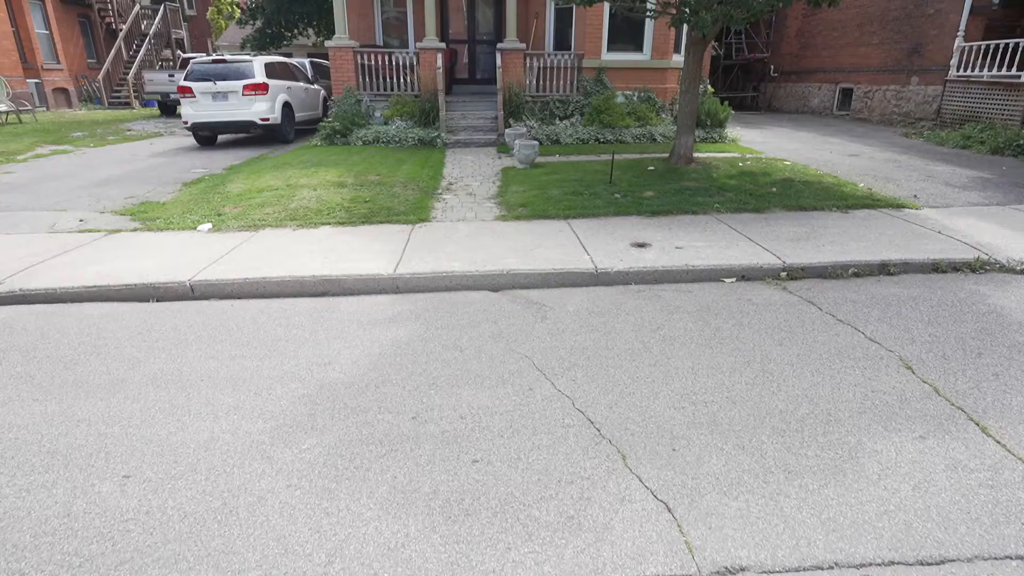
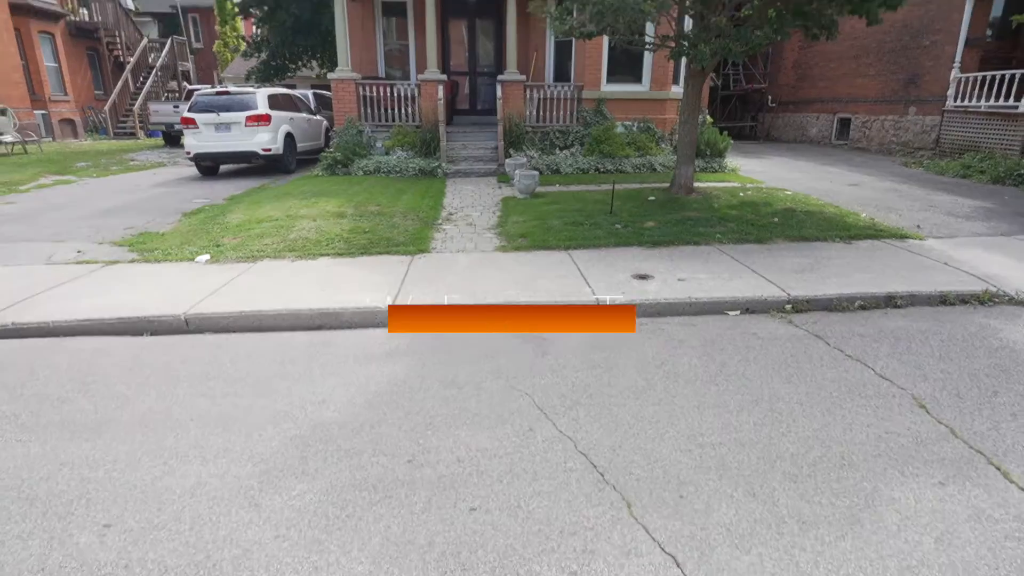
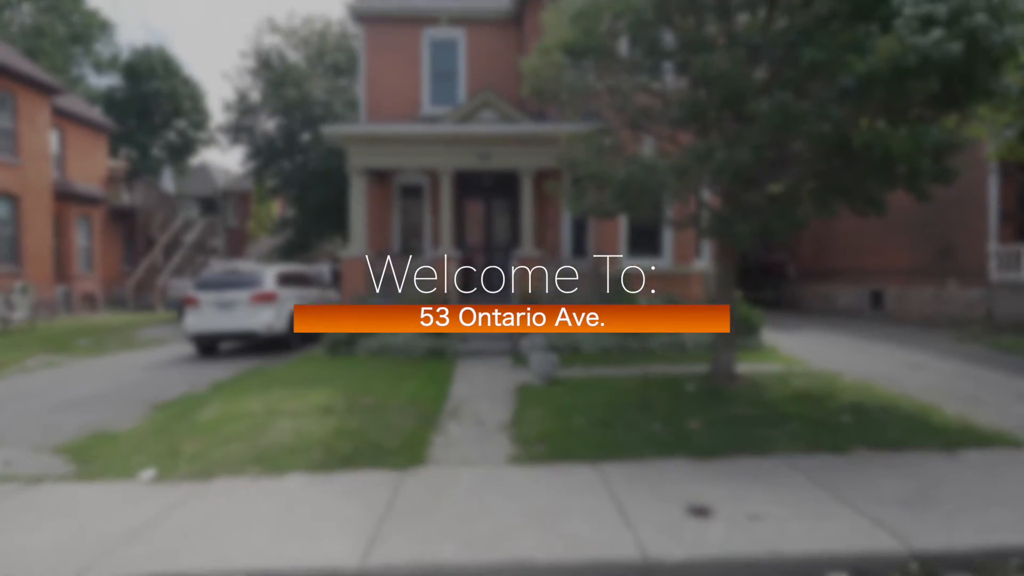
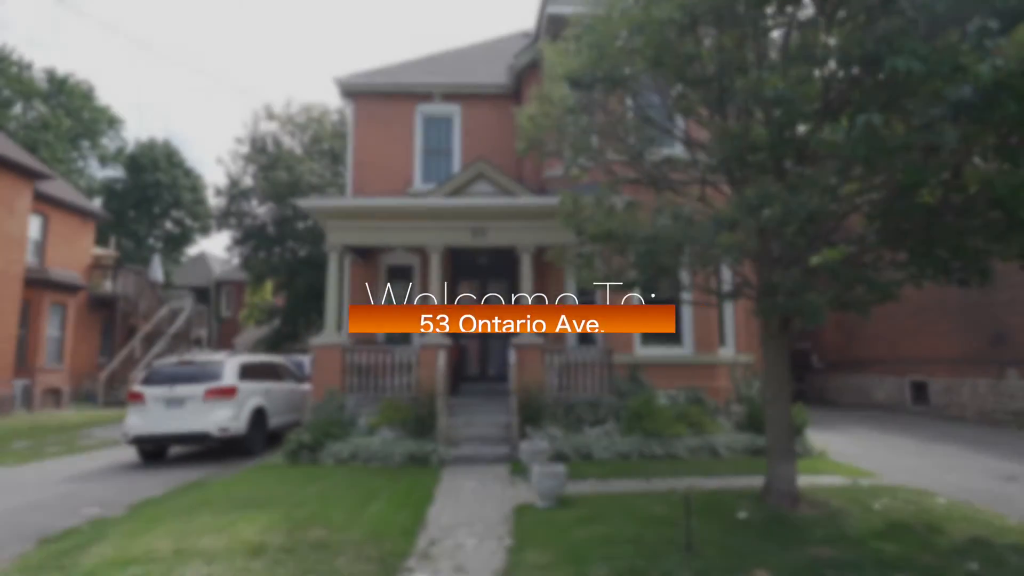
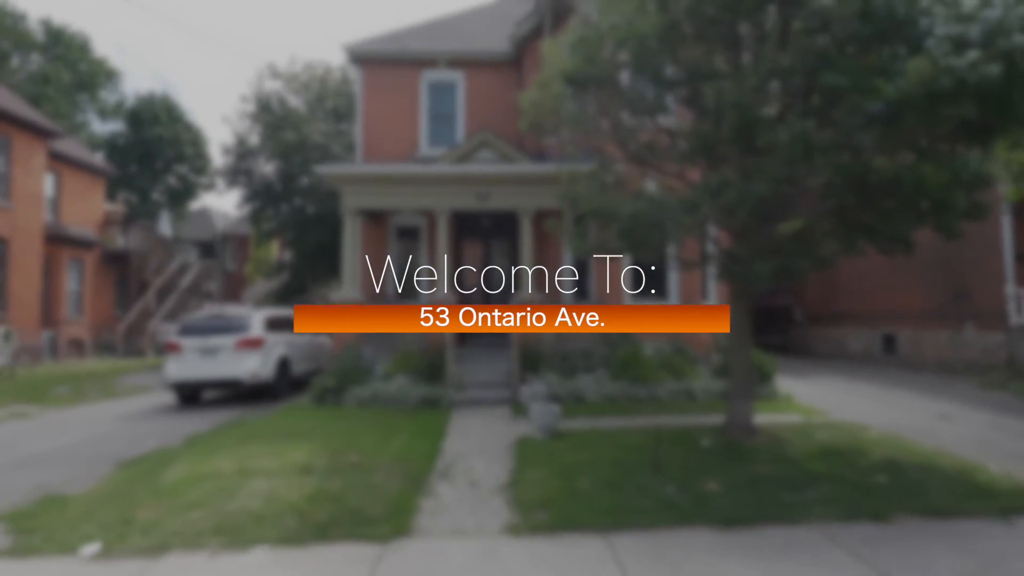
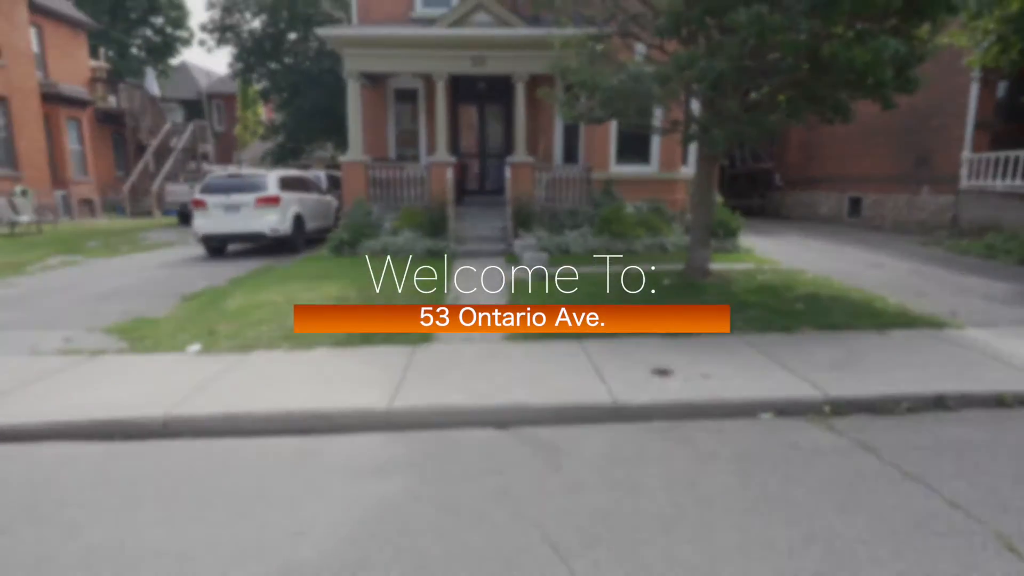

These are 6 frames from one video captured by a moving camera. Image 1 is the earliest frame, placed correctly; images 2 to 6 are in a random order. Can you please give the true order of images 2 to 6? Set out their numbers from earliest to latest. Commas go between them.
2, 6, 3, 5, 4
